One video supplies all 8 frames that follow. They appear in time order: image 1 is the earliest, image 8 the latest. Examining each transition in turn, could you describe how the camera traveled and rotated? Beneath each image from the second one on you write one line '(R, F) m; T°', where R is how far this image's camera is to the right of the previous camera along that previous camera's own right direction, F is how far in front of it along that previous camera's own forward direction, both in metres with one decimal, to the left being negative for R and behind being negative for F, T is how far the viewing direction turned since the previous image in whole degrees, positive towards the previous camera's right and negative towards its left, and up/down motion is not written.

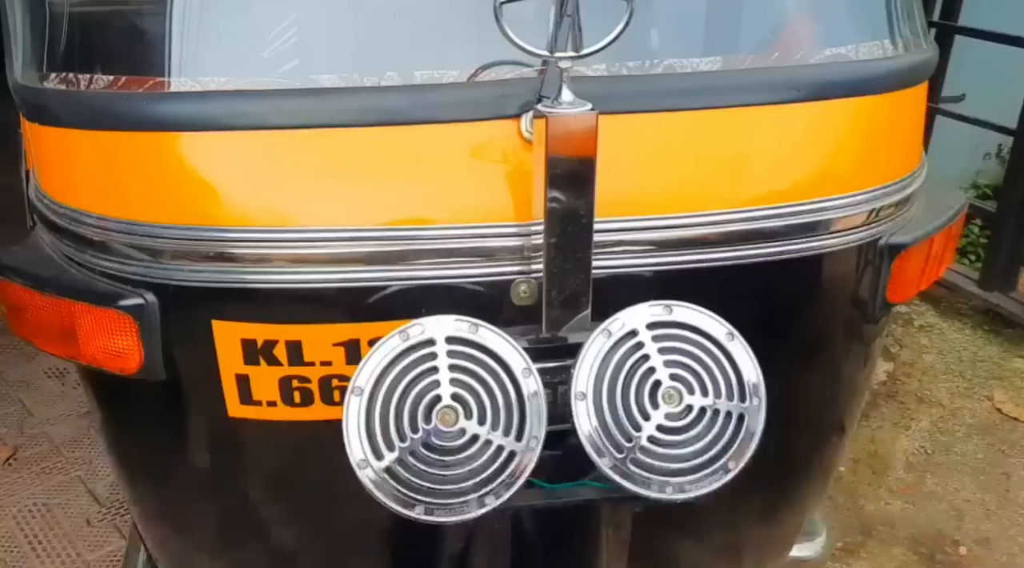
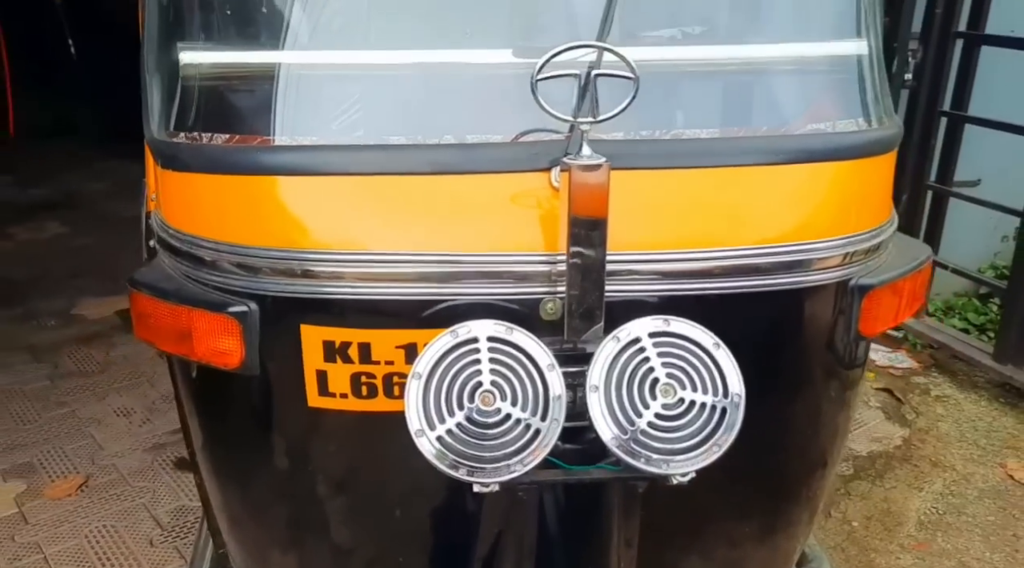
(0.0, -0.2) m; -2°
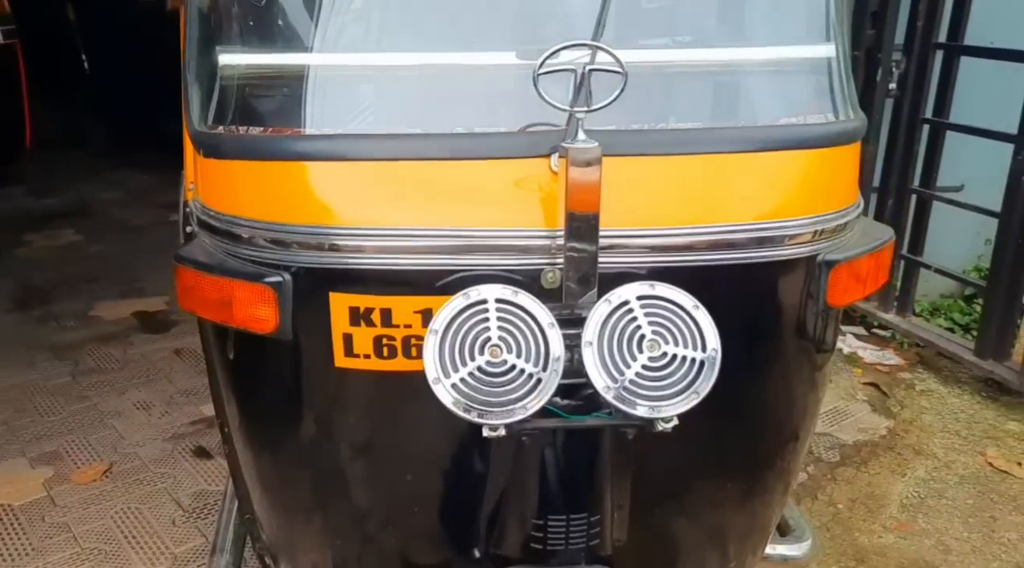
(0.0, -0.2) m; 0°
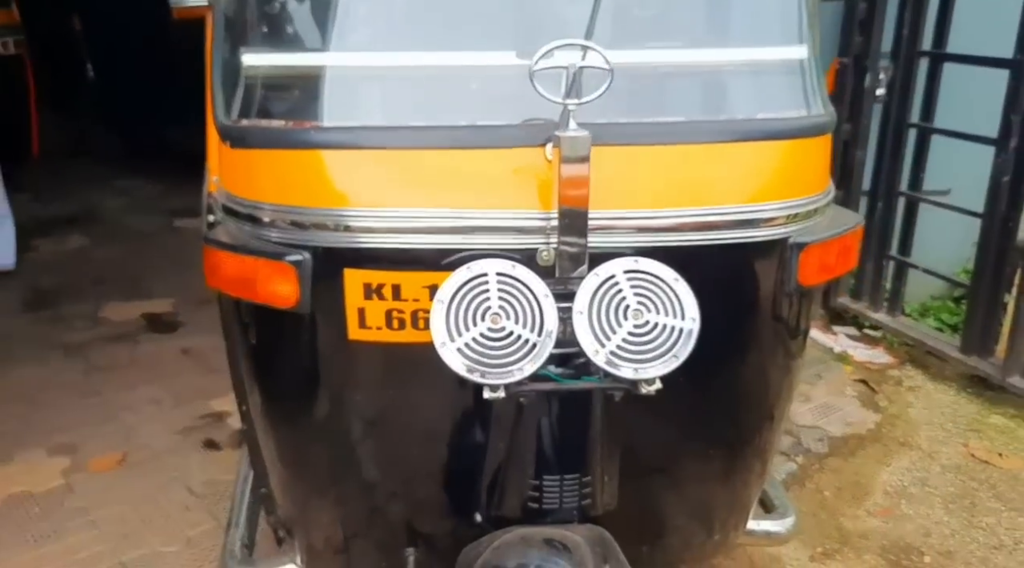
(0.0, -0.1) m; 0°
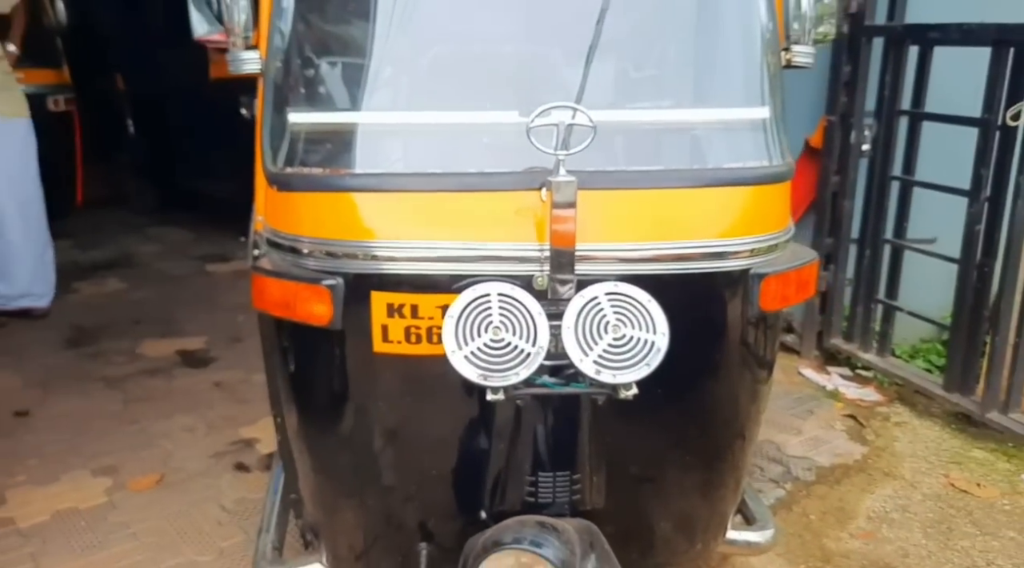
(0.0, -0.3) m; -1°
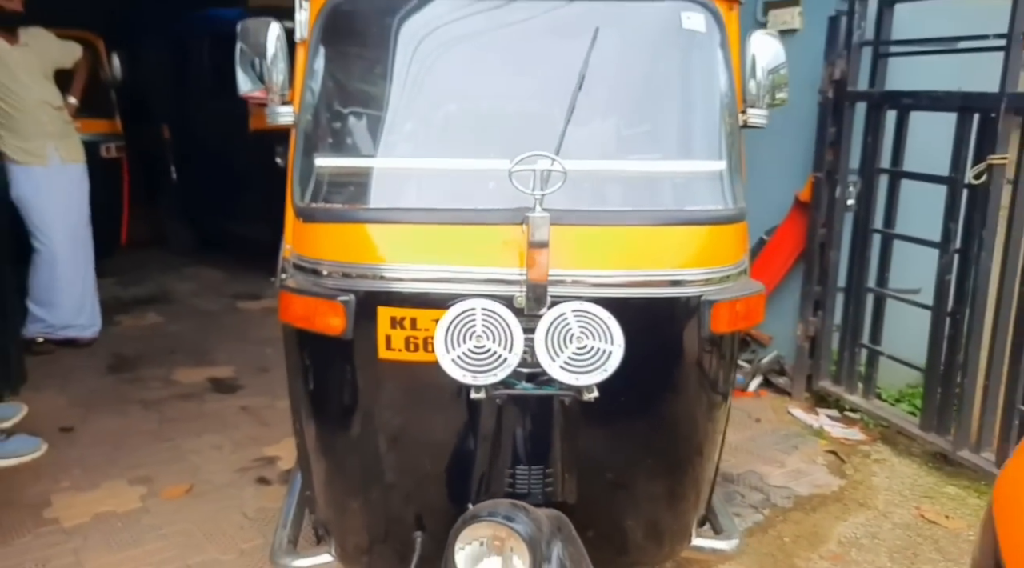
(+0.1, -0.3) m; -2°
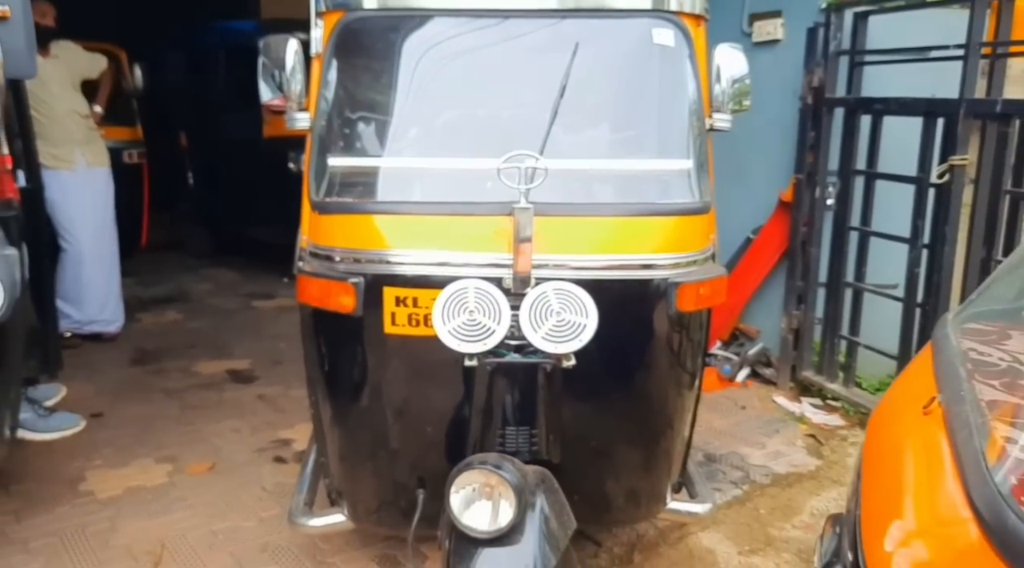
(+0.1, -0.3) m; -1°
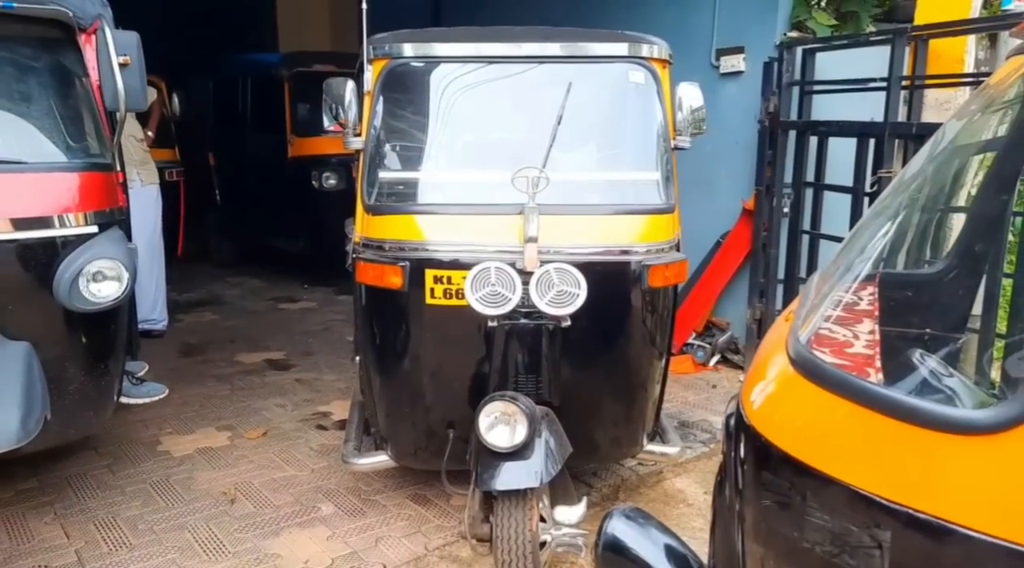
(-0.1, -0.8) m; 0°
